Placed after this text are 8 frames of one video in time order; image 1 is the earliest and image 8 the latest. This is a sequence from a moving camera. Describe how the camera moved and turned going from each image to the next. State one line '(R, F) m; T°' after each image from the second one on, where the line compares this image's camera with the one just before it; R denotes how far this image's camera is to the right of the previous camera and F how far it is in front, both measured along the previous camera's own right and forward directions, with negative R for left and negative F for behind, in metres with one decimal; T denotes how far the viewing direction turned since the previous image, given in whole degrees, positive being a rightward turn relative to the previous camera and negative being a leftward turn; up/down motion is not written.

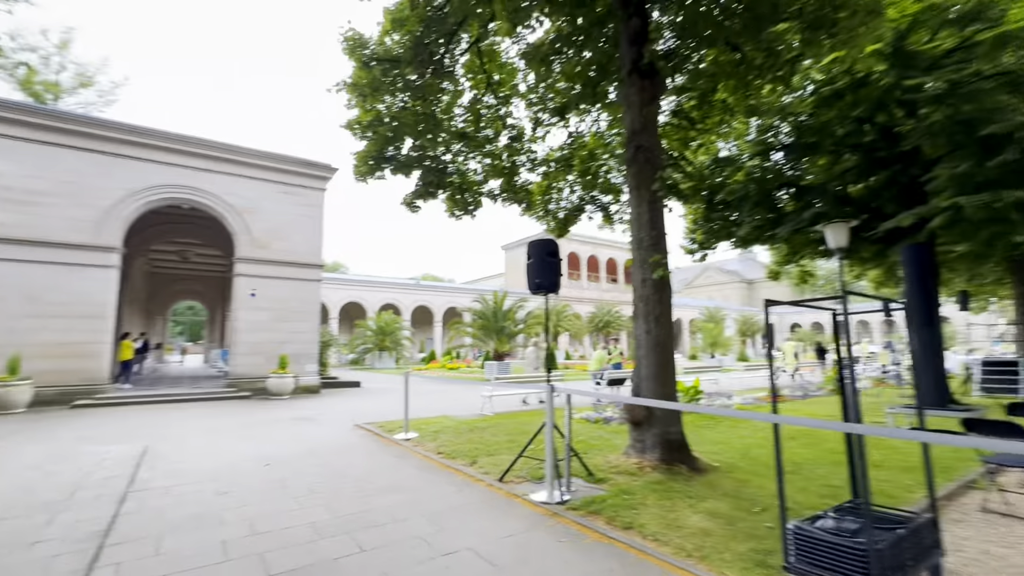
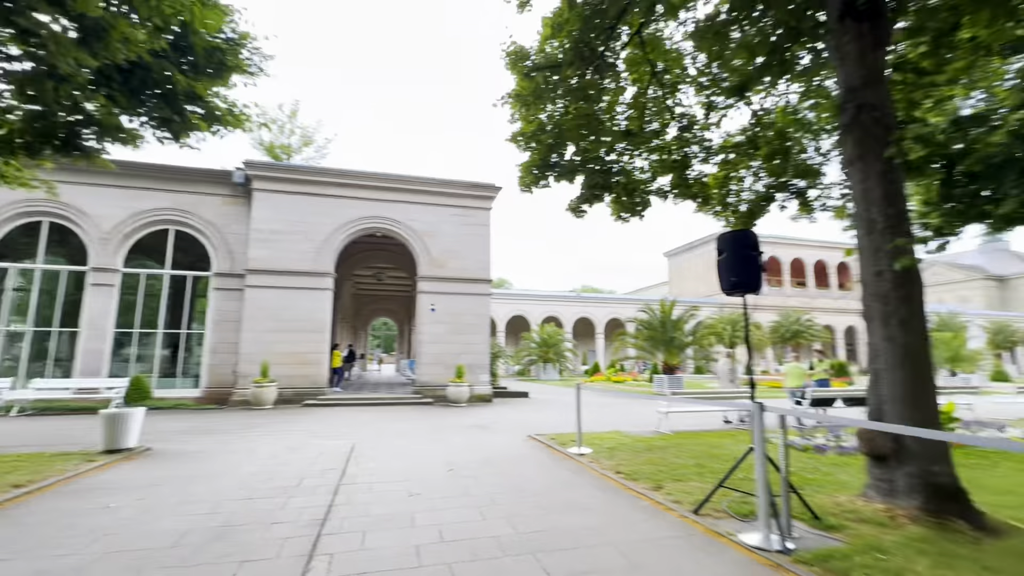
(-0.4, +0.4) m; -19°
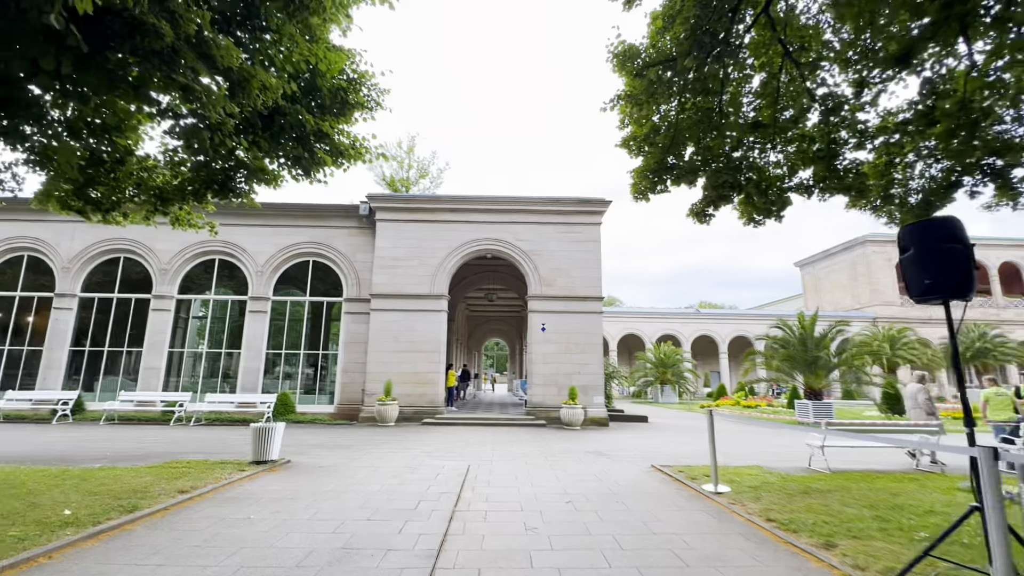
(-0.1, +0.4) m; -13°
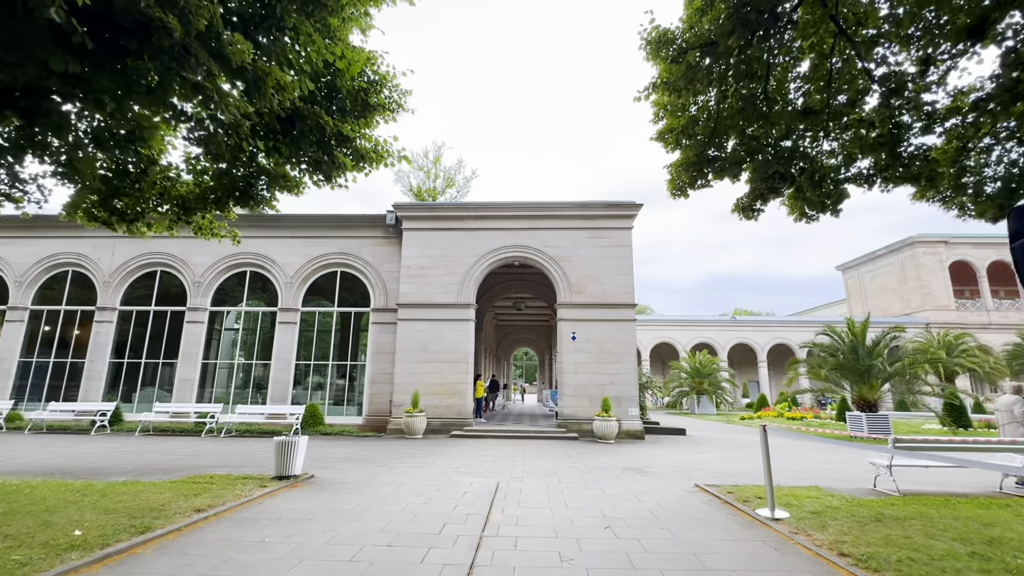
(0.0, +0.4) m; -3°
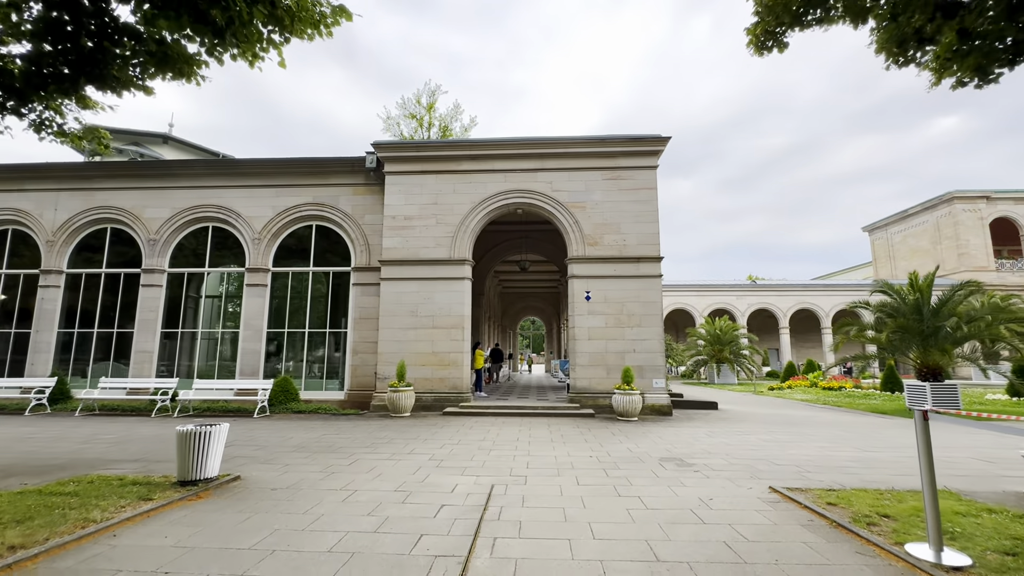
(+0.1, +2.3) m; -1°
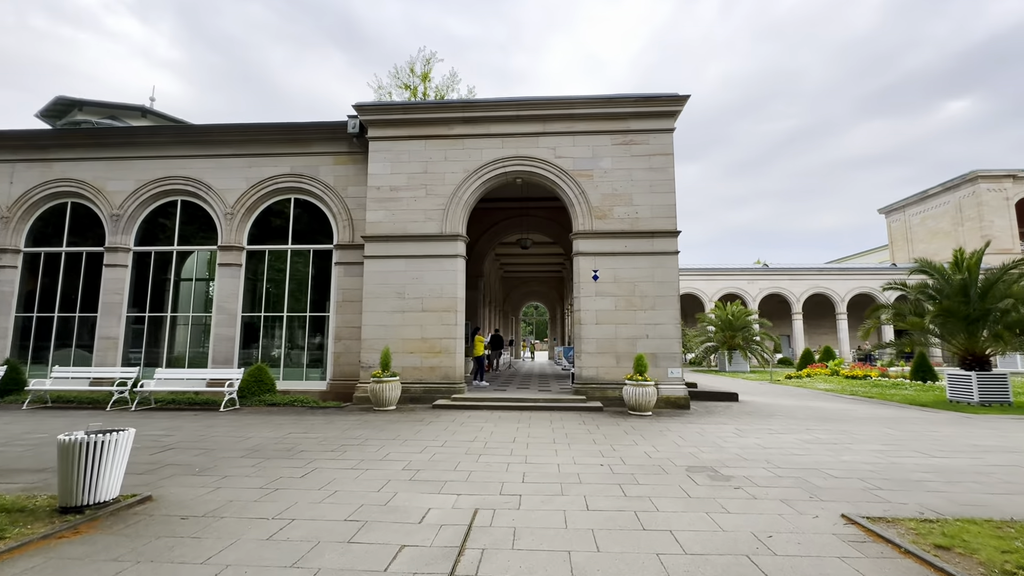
(+0.1, +1.3) m; 0°
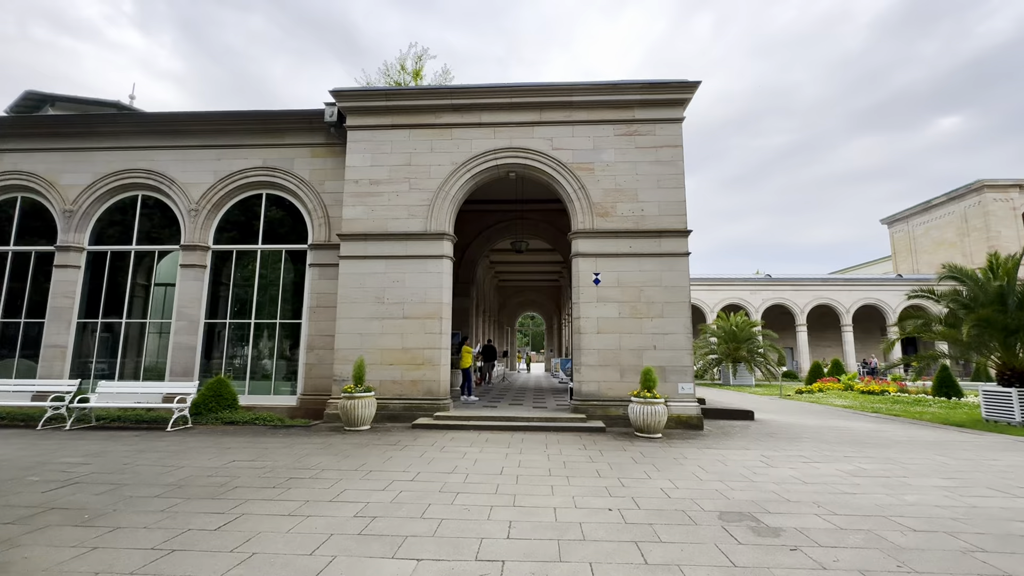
(+0.1, +1.2) m; 0°
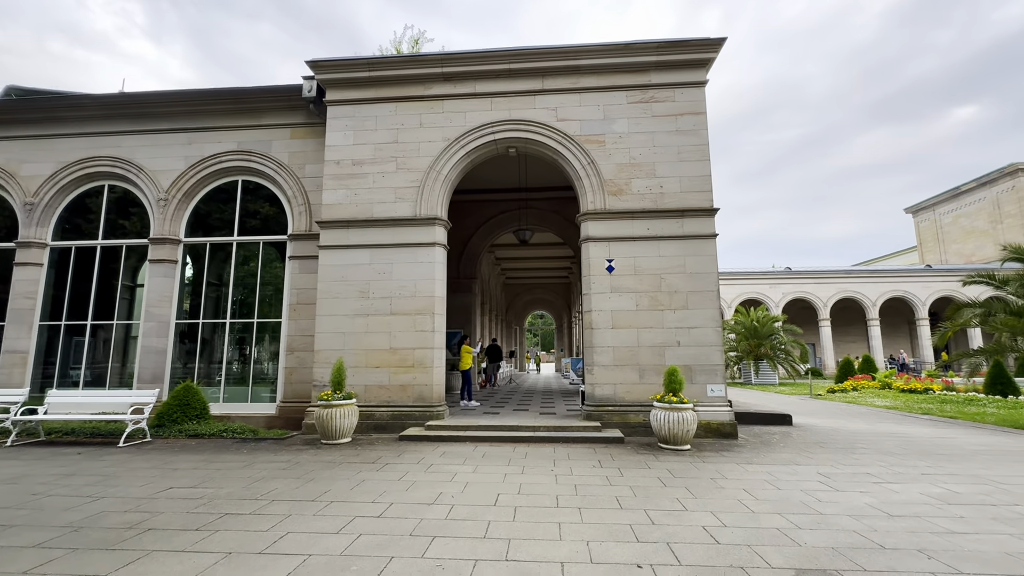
(+0.2, +1.2) m; -1°
